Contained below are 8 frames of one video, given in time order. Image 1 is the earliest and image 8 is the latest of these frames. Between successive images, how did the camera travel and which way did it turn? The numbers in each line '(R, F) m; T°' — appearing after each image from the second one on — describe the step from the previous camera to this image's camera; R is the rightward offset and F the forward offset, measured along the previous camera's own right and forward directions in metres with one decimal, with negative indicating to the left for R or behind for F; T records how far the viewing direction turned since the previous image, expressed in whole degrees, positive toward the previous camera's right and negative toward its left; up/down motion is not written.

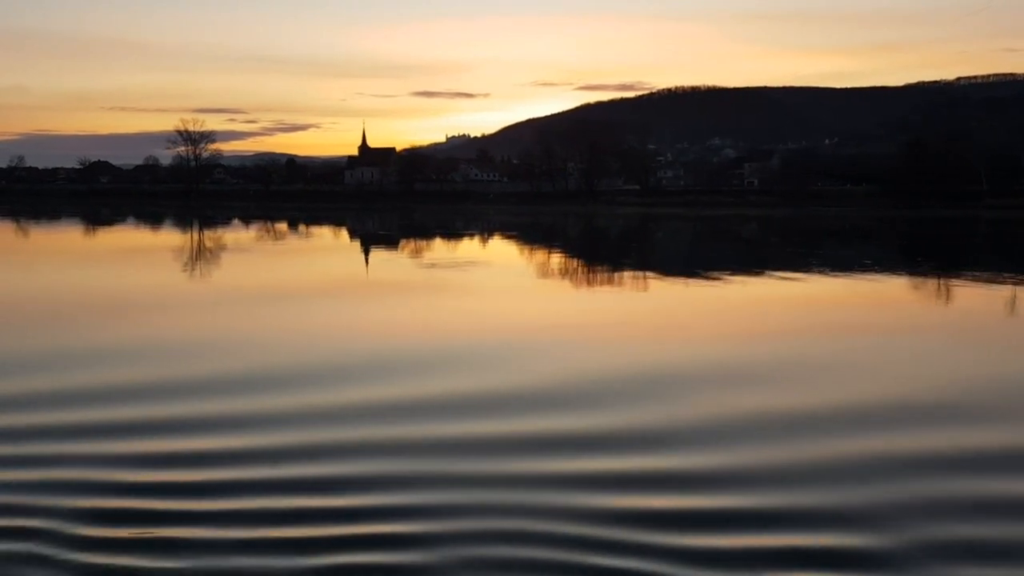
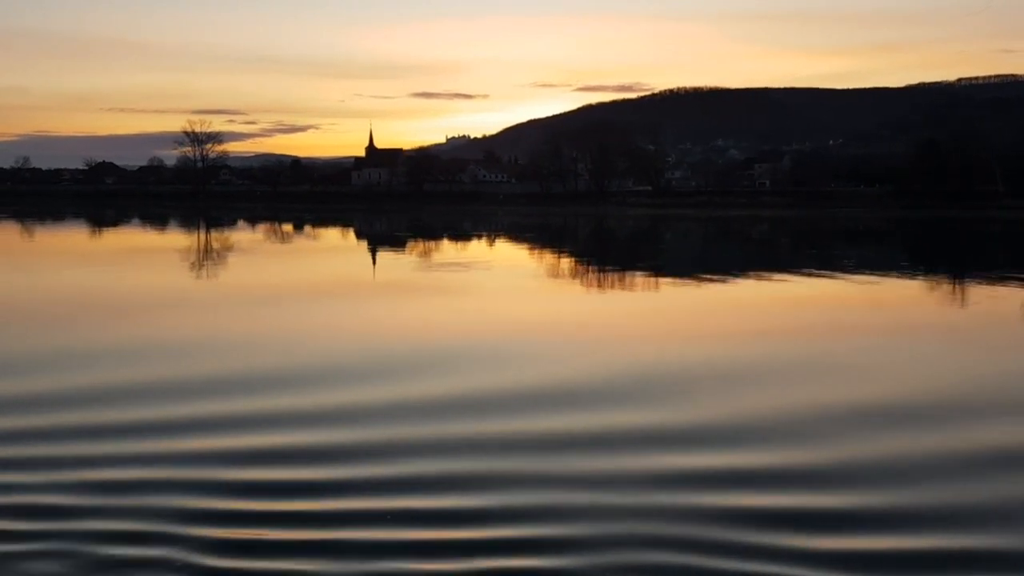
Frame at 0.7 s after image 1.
(-0.3, 0.0) m; 0°
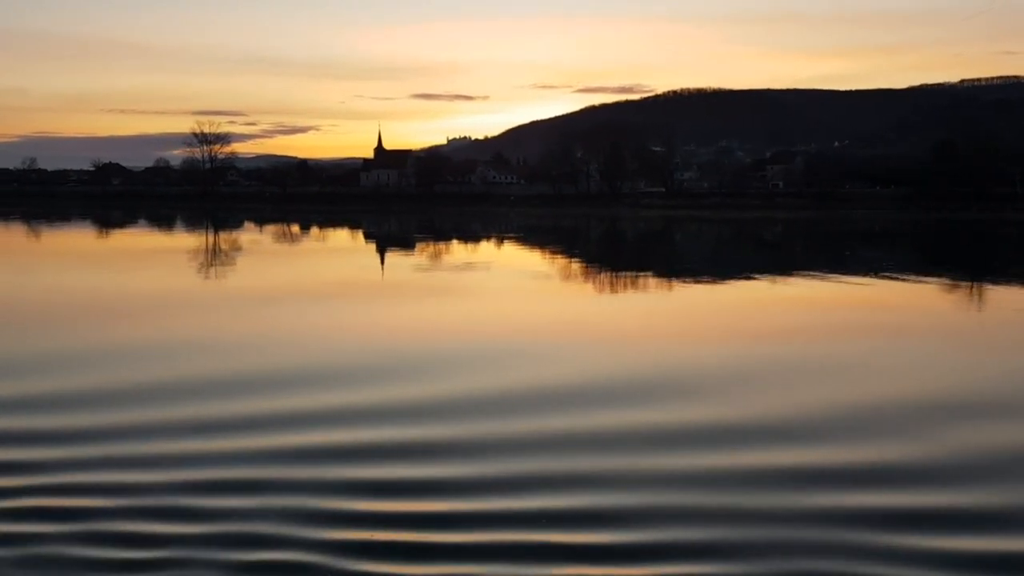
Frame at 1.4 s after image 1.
(-0.3, 0.0) m; 0°
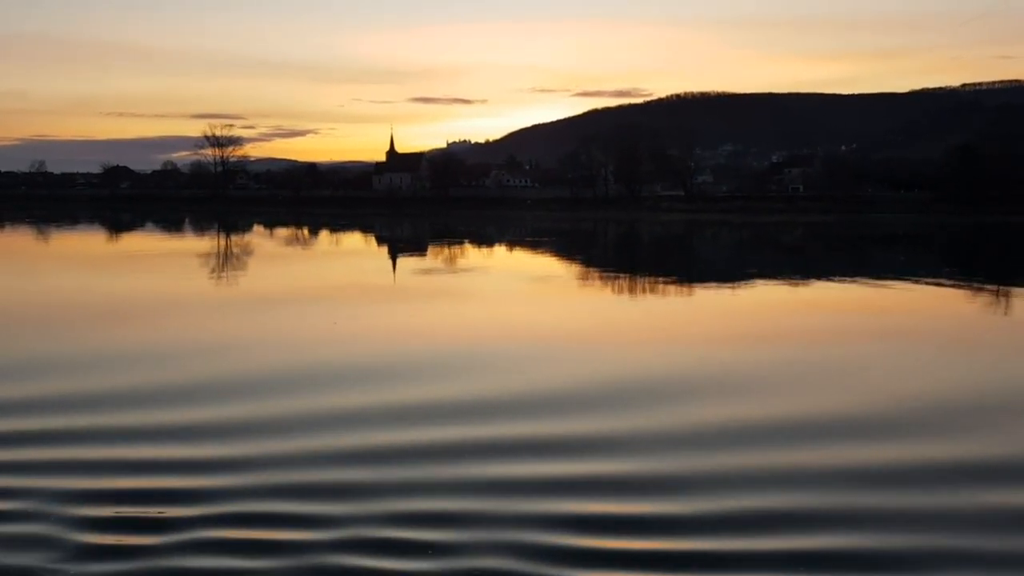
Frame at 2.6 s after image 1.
(-0.5, 0.0) m; 0°
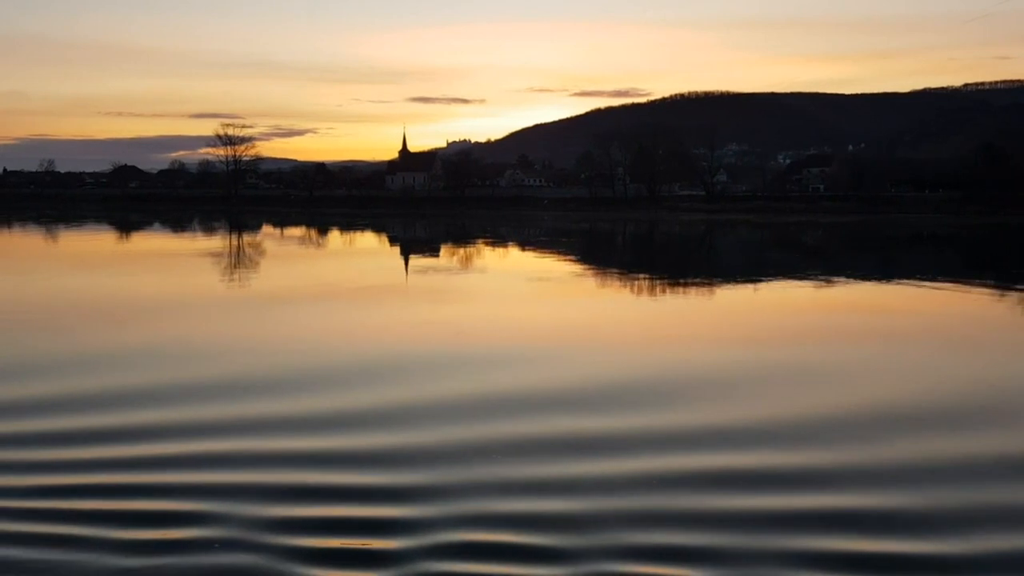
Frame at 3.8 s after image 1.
(-0.5, 0.0) m; 0°
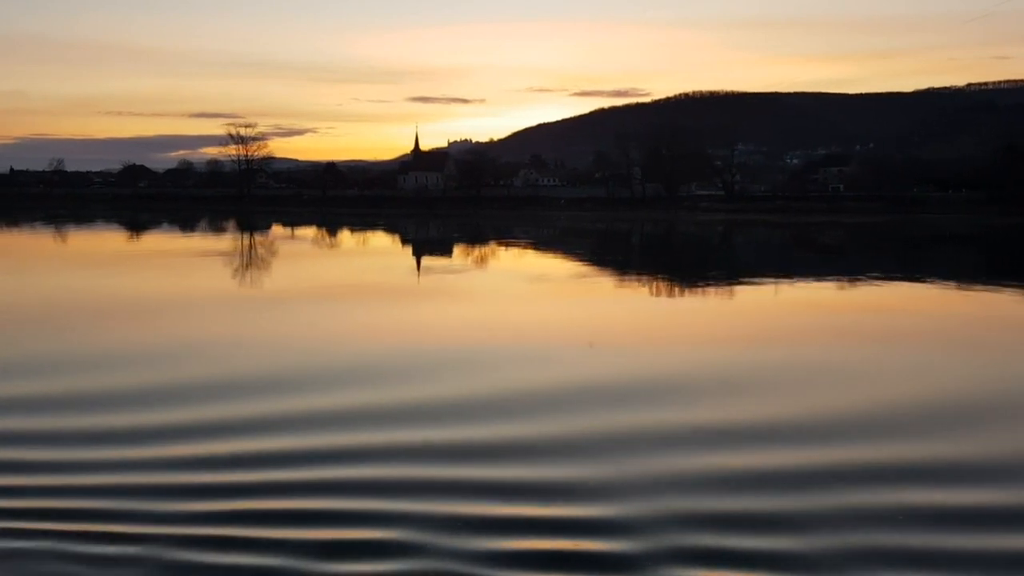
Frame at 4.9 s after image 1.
(-0.5, 0.0) m; 0°
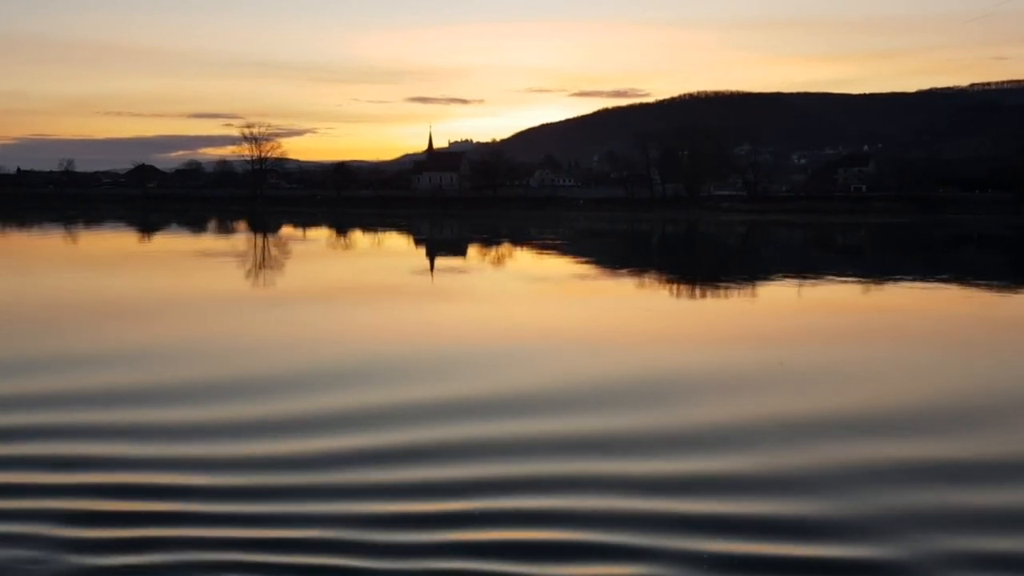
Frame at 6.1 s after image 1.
(-0.5, +0.1) m; 0°
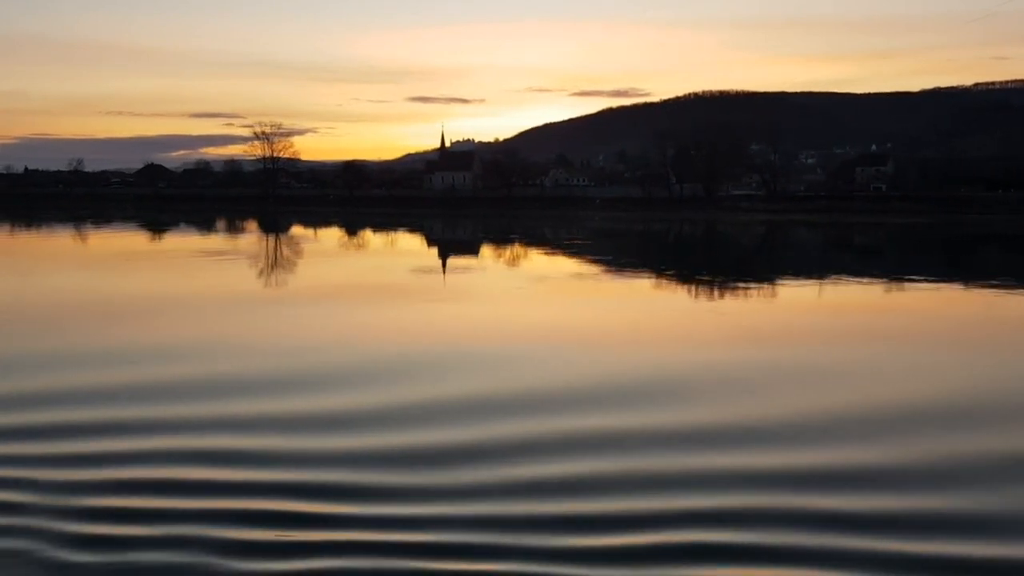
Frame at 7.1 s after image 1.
(-0.5, 0.0) m; 0°
